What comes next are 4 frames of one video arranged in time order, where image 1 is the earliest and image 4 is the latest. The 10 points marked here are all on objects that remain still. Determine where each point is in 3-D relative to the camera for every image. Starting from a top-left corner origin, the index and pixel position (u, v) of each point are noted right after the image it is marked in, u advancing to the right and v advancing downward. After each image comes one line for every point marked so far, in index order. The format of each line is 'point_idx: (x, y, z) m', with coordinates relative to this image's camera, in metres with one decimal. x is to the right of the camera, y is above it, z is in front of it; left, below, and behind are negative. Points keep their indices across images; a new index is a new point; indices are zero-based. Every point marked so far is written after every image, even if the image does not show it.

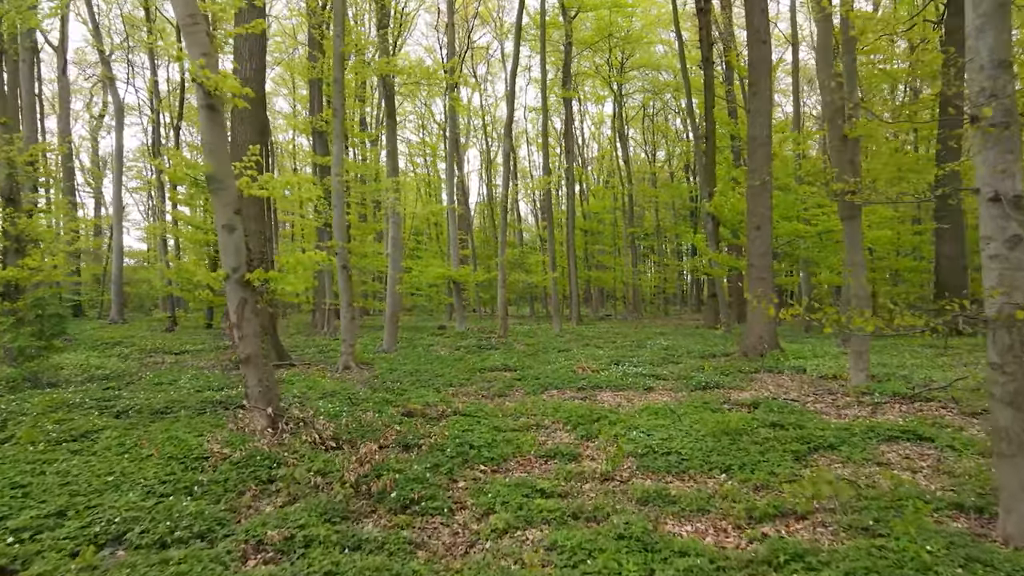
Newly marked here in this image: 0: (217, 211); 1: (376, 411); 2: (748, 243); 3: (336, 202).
0: (-2.8, +0.7, +5.0) m
1: (-1.5, -1.3, +5.8) m
2: (+5.3, +1.0, +12.0) m
3: (-3.4, +1.7, +10.4) m
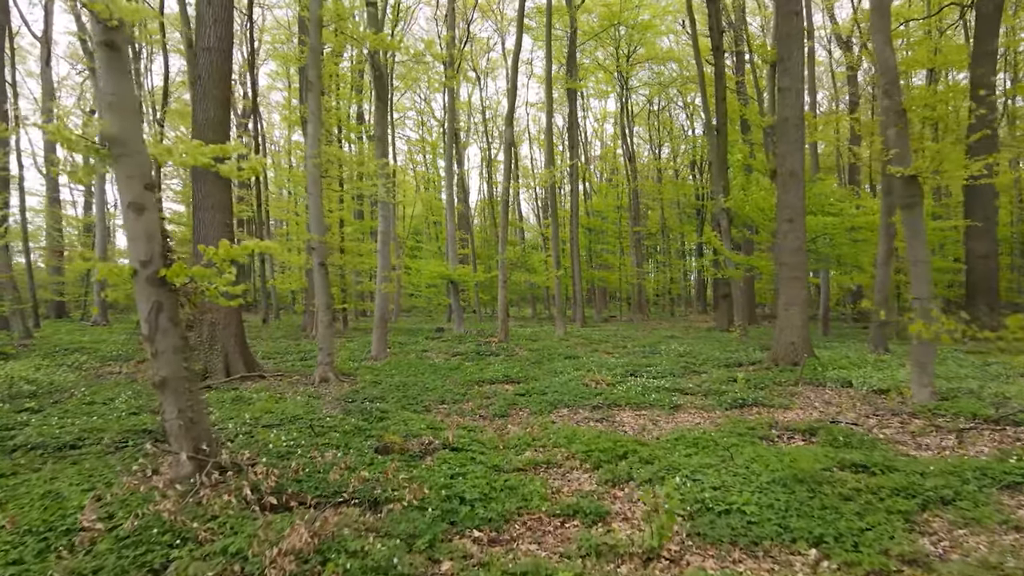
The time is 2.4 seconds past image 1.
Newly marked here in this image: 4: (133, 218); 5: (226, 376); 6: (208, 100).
0: (-2.7, +0.7, +3.7) m
1: (-1.4, -1.3, +4.5) m
2: (+5.3, +1.0, +10.7) m
3: (-3.4, +1.7, +9.1) m
4: (-2.6, +0.5, +3.7) m
5: (-4.5, -1.4, +8.5) m
6: (-4.9, +3.0, +8.6) m
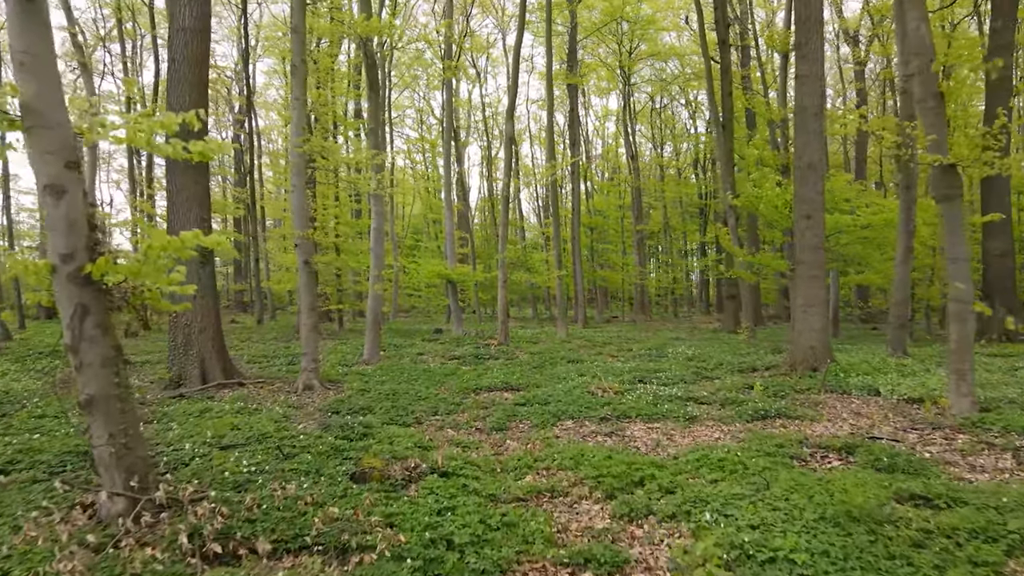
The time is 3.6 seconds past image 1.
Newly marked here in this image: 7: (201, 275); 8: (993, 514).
0: (-2.7, +0.7, +3.1) m
1: (-1.5, -1.3, +3.9) m
2: (+5.3, +1.0, +10.0) m
3: (-3.4, +1.7, +8.5) m
4: (-2.6, +0.5, +3.1) m
5: (-4.5, -1.4, +7.8) m
6: (-4.9, +3.0, +8.0) m
7: (-4.6, +0.2, +7.9) m
8: (+3.1, -1.4, +3.5) m
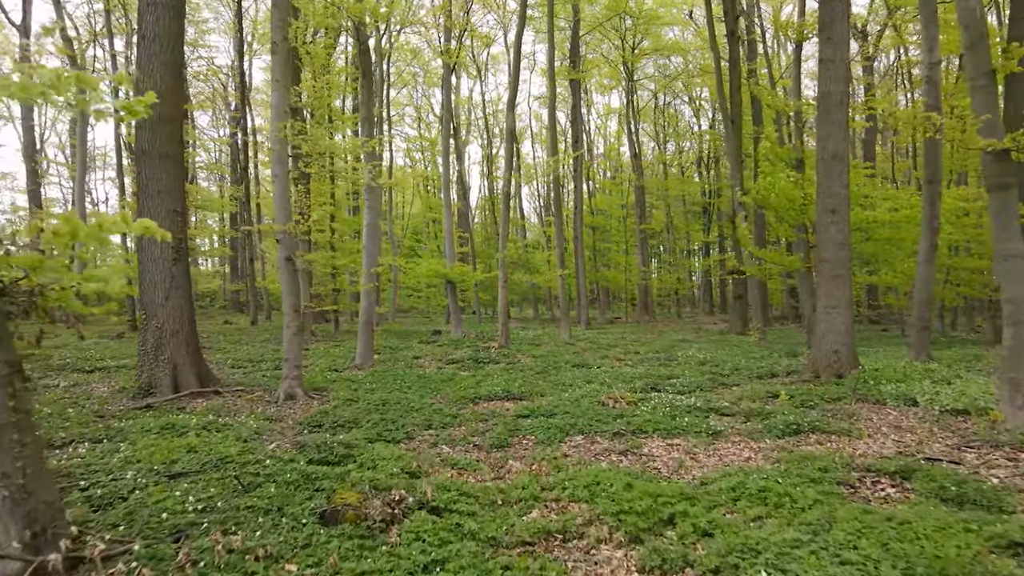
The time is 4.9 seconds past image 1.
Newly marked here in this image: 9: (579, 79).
0: (-2.7, +0.7, +2.4) m
1: (-1.4, -1.3, +3.2) m
2: (+5.3, +1.0, +9.3) m
3: (-3.4, +1.7, +7.8) m
4: (-2.6, +0.5, +2.4) m
5: (-4.5, -1.4, +7.2) m
6: (-4.8, +3.0, +7.3) m
7: (-4.5, +0.2, +7.2) m
8: (+3.1, -1.4, +2.8) m
9: (+2.4, +7.7, +19.3) m
